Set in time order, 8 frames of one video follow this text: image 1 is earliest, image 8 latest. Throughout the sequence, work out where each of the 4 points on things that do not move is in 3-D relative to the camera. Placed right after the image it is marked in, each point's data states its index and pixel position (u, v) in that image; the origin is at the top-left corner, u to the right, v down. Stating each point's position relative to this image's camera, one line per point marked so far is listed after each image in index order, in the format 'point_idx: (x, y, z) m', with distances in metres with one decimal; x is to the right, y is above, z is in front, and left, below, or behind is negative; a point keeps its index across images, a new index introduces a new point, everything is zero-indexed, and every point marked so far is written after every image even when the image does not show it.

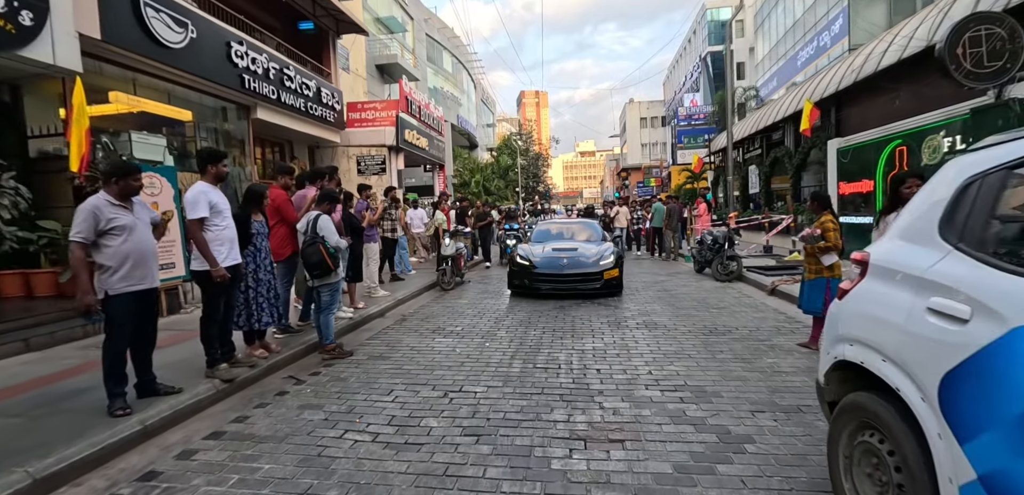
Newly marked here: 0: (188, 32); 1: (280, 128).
0: (-6.3, +4.1, +9.8) m
1: (-6.3, +3.2, +14.0) m
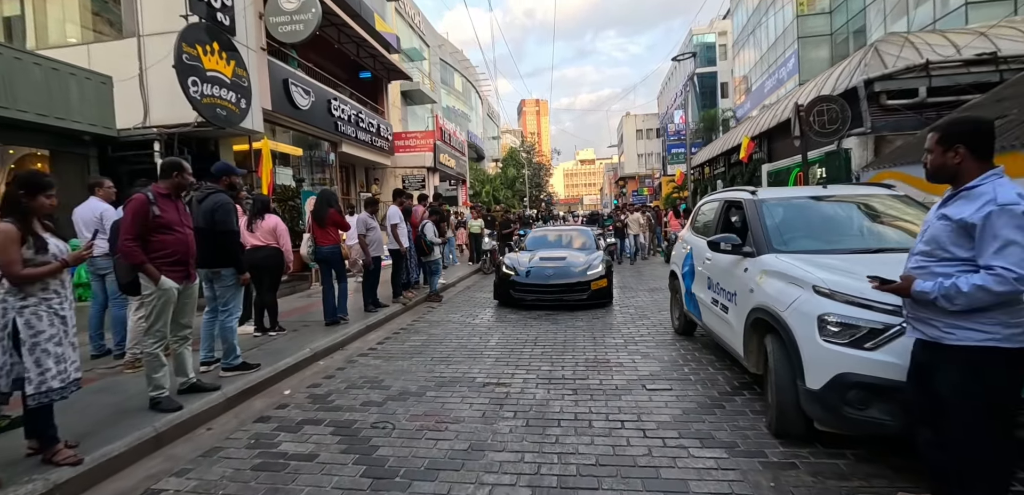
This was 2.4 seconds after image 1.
0: (-5.7, +4.2, +14.2) m
1: (-5.7, +3.3, +18.4) m
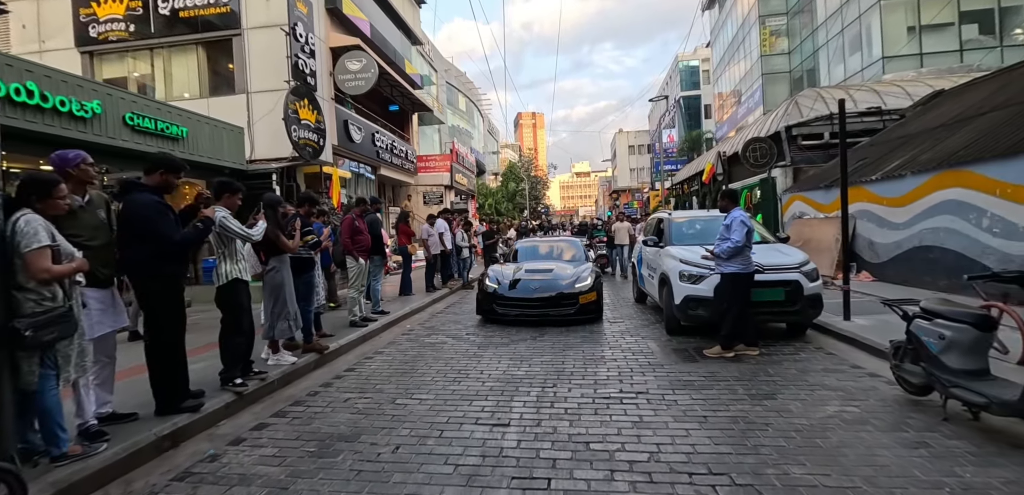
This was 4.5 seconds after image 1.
0: (-5.4, +4.1, +18.0) m
1: (-5.4, +3.0, +22.1) m
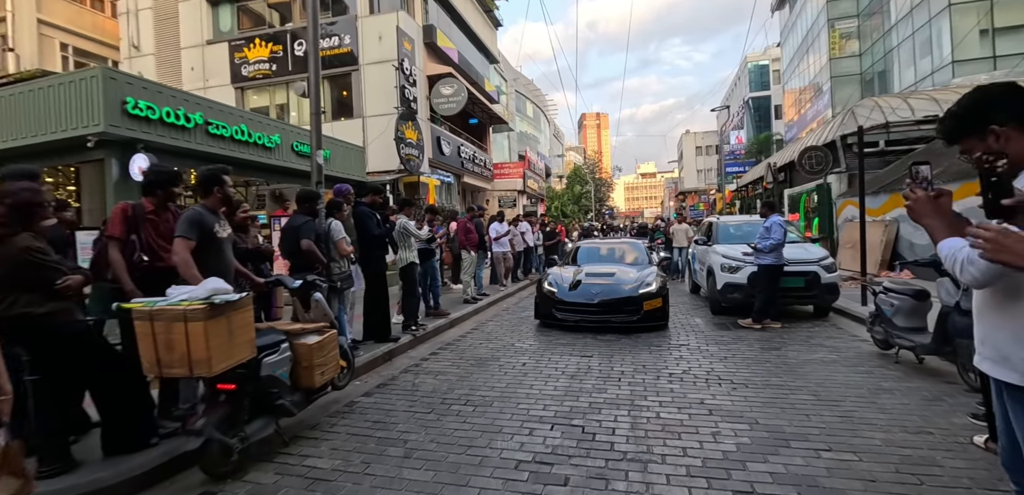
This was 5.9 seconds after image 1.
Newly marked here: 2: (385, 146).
0: (-2.6, +4.1, +20.7) m
1: (-2.1, +3.1, +24.9) m
2: (-4.4, +3.5, +17.6) m
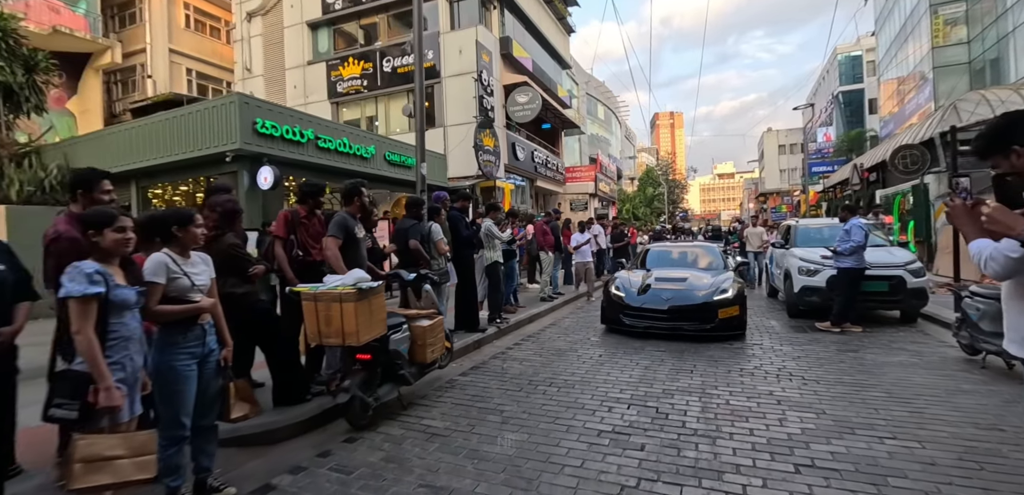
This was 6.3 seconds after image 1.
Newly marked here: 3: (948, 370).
0: (+0.5, +4.1, +21.5) m
1: (+1.5, +3.0, +25.5) m
2: (-1.8, +3.5, +18.7) m
3: (+4.9, -1.4, +5.6) m
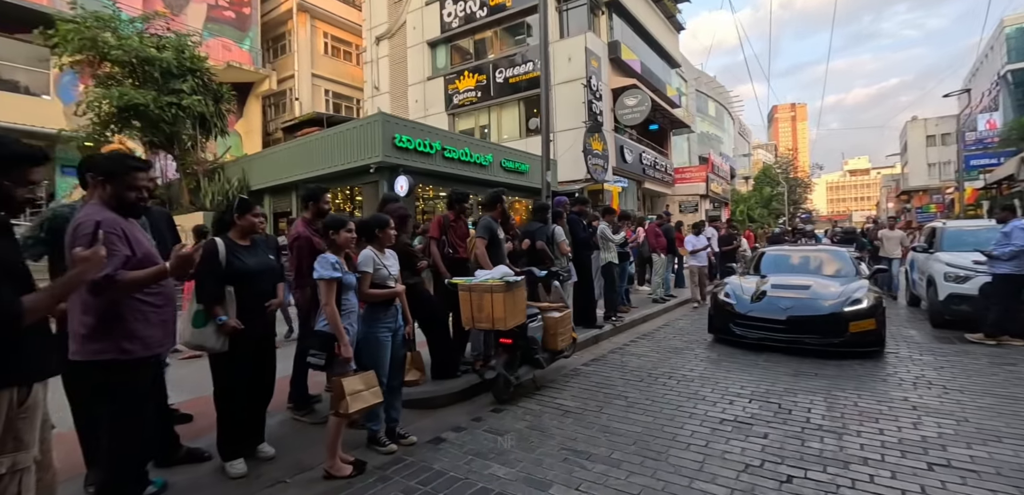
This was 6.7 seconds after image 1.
0: (+5.1, +4.0, +21.5) m
1: (+6.9, +2.8, +25.2) m
2: (+2.3, +3.4, +19.2) m
3: (+6.2, -1.4, +5.1) m
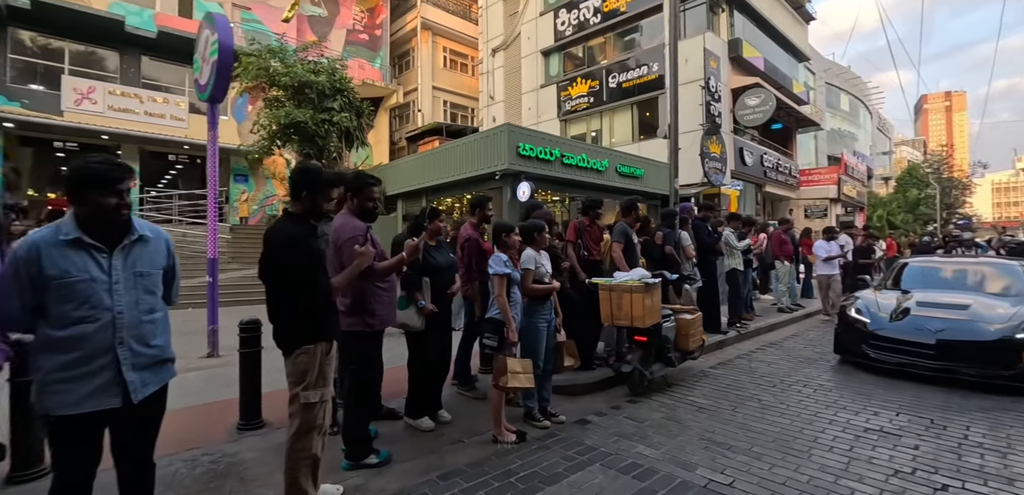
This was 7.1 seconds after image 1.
0: (+9.7, +3.7, +20.5) m
1: (+12.2, +2.5, +23.8) m
2: (+6.6, +3.2, +18.8) m
3: (+7.5, -1.6, +4.1) m
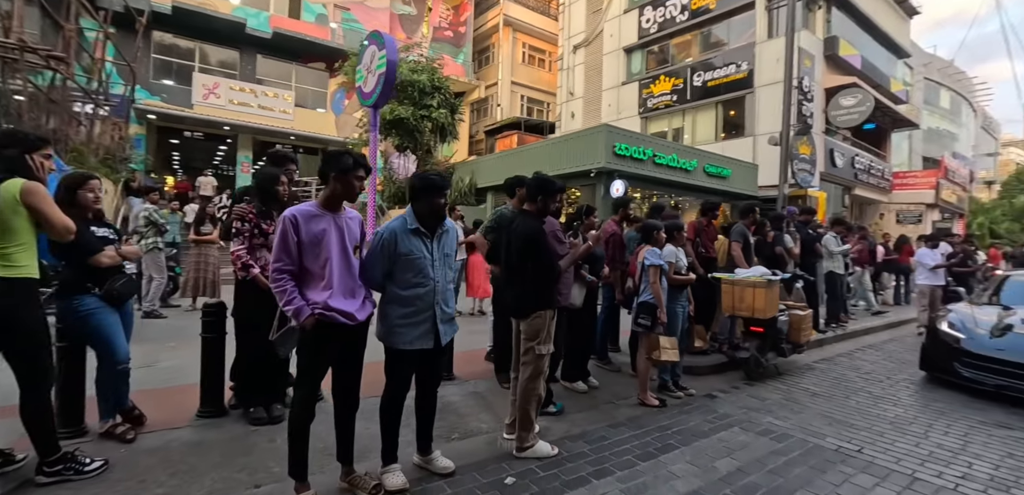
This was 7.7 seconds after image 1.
0: (+13.1, +3.5, +19.9) m
1: (+15.8, +2.3, +22.9) m
2: (+9.7, +3.2, +18.6) m
3: (+8.7, -1.8, +4.0) m
